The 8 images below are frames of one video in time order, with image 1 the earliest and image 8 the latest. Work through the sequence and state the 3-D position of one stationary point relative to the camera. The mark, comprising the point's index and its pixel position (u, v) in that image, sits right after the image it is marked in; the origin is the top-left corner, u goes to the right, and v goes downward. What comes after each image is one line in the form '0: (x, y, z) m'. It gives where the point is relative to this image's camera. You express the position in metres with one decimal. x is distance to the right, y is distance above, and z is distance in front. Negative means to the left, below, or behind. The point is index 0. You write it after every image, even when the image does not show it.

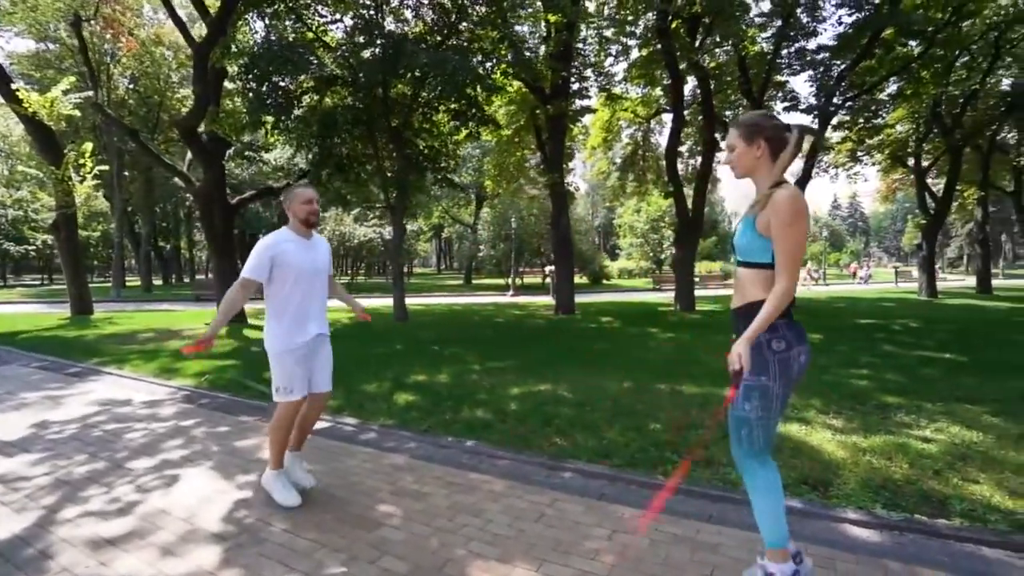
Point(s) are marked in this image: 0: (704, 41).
0: (+6.8, +8.8, +17.6) m
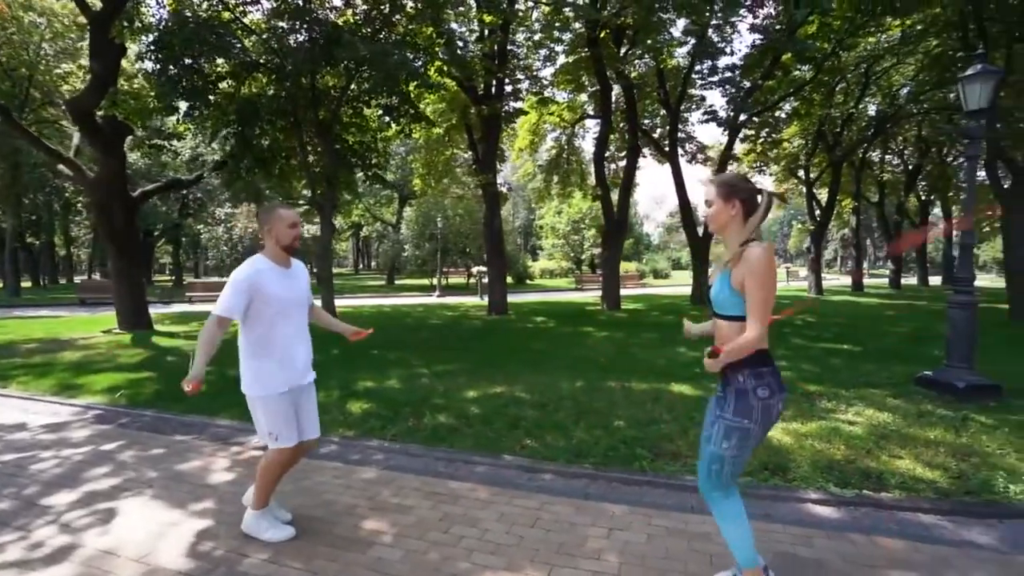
0: (+4.3, +8.8, +18.5) m
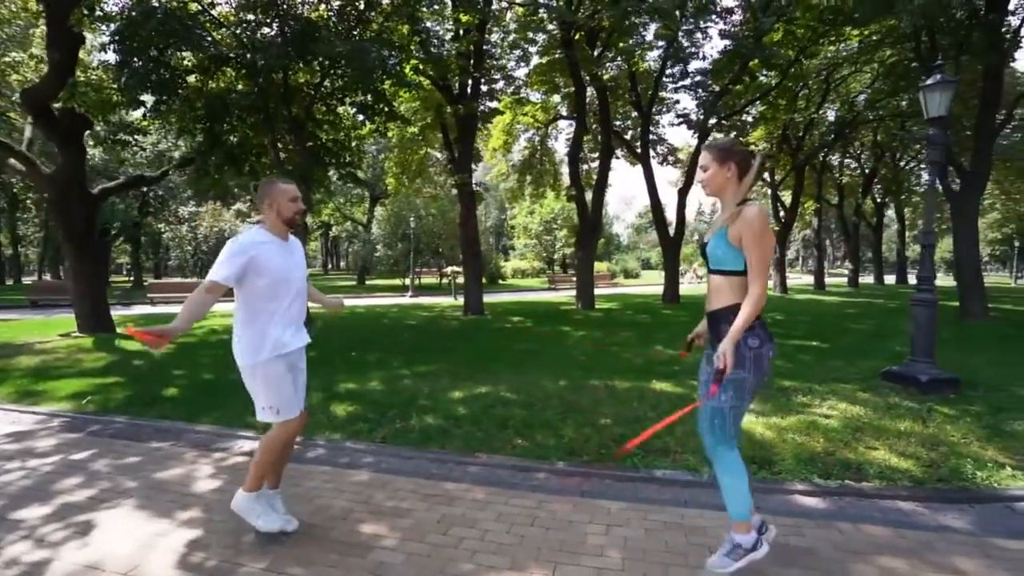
0: (+3.3, +8.8, +18.7) m
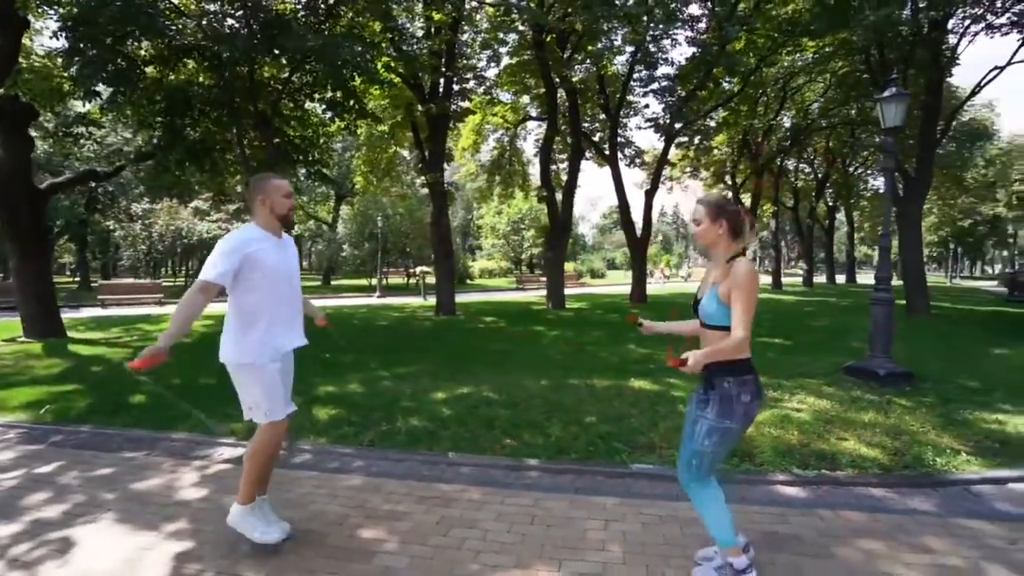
0: (+2.2, +8.8, +19.0) m
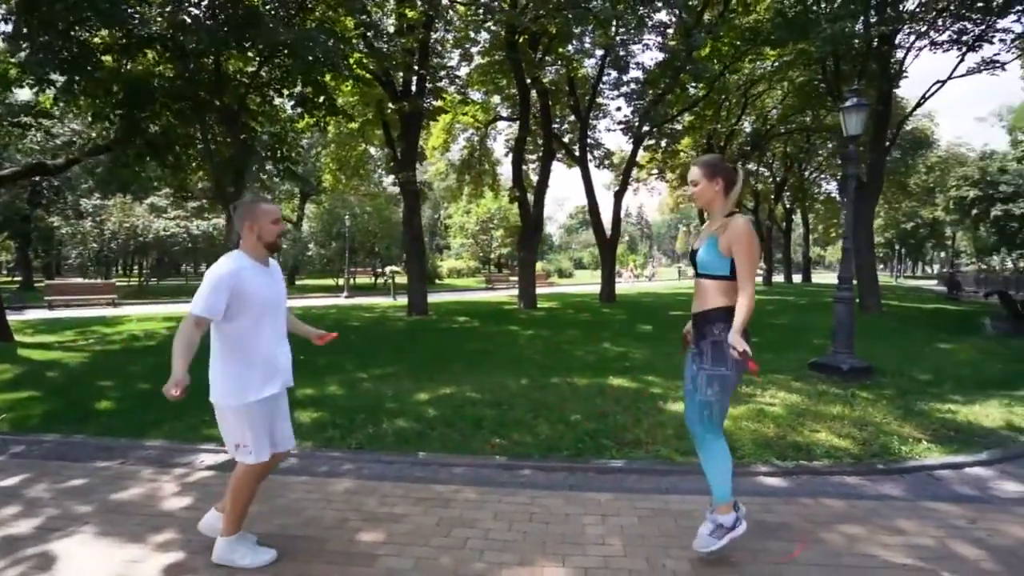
0: (+1.2, +8.8, +19.1) m
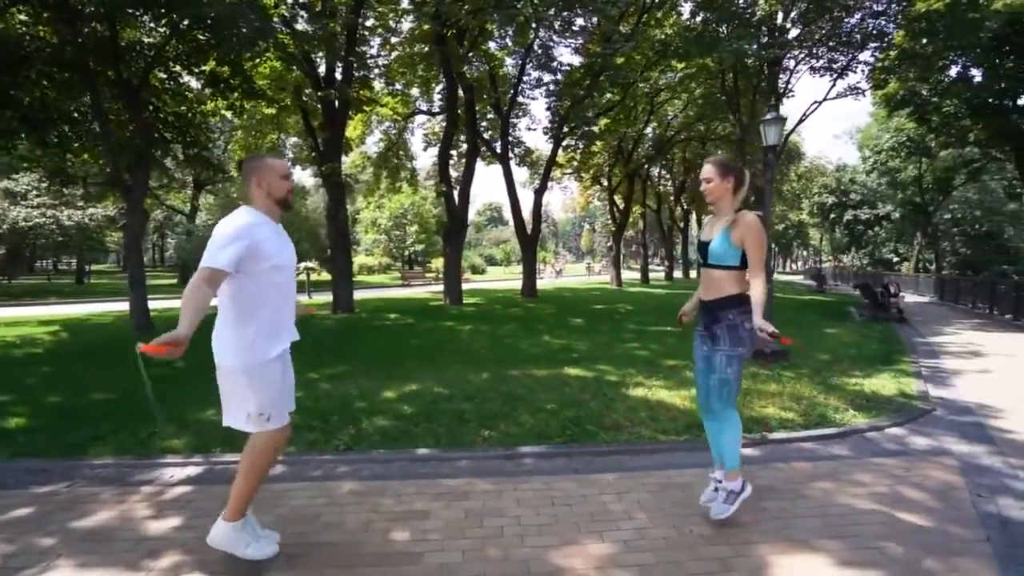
0: (-1.7, +9.0, +19.1) m
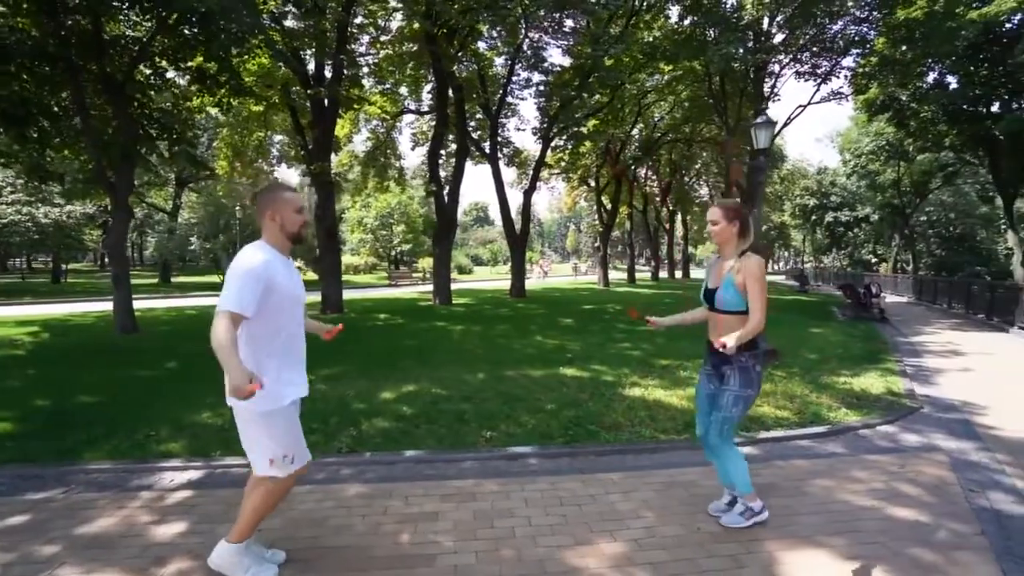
0: (-2.1, +9.0, +19.0) m
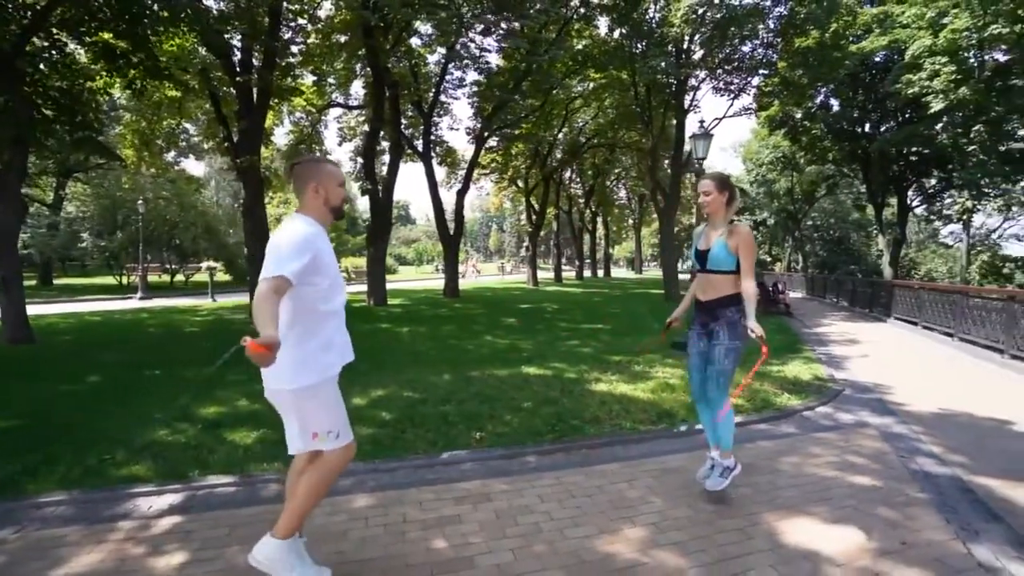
0: (-4.5, +8.9, +18.6) m
